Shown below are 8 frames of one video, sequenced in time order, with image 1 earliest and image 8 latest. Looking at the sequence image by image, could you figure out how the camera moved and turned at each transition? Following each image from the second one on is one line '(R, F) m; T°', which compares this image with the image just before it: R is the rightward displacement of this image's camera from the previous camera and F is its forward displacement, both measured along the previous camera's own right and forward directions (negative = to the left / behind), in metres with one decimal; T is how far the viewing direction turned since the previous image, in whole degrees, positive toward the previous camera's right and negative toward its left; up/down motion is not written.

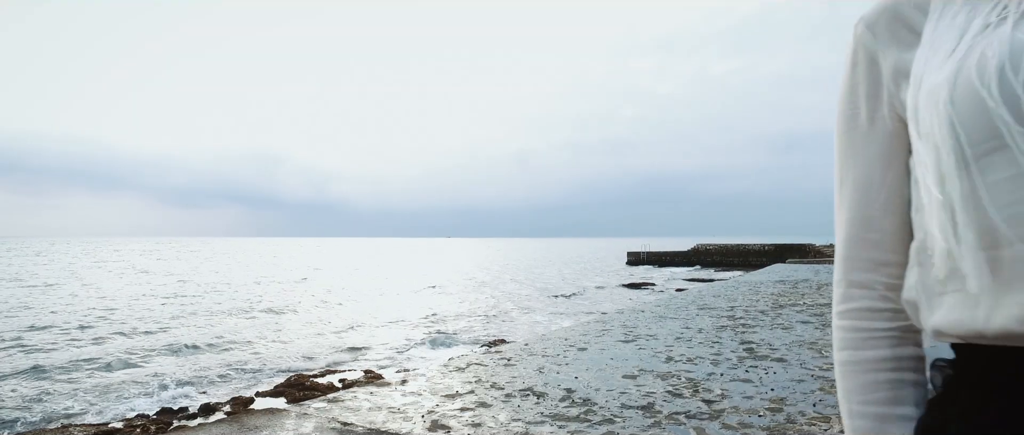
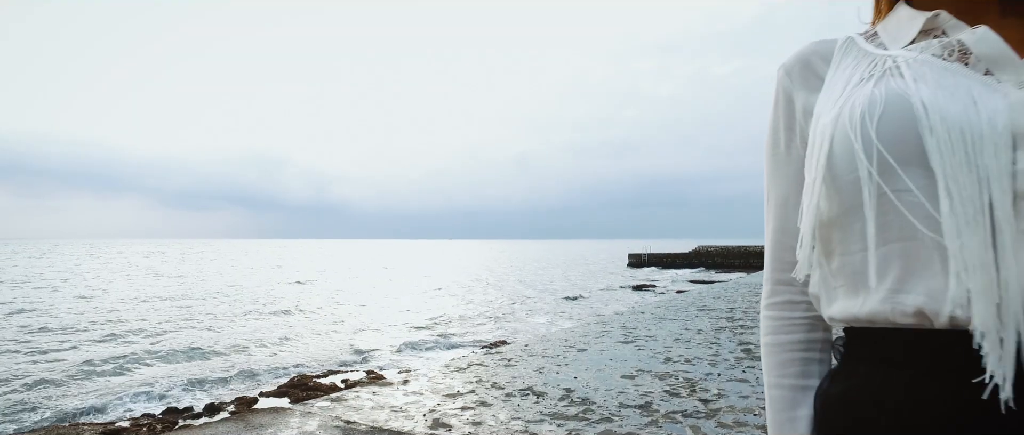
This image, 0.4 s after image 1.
(0.0, -0.2) m; 0°
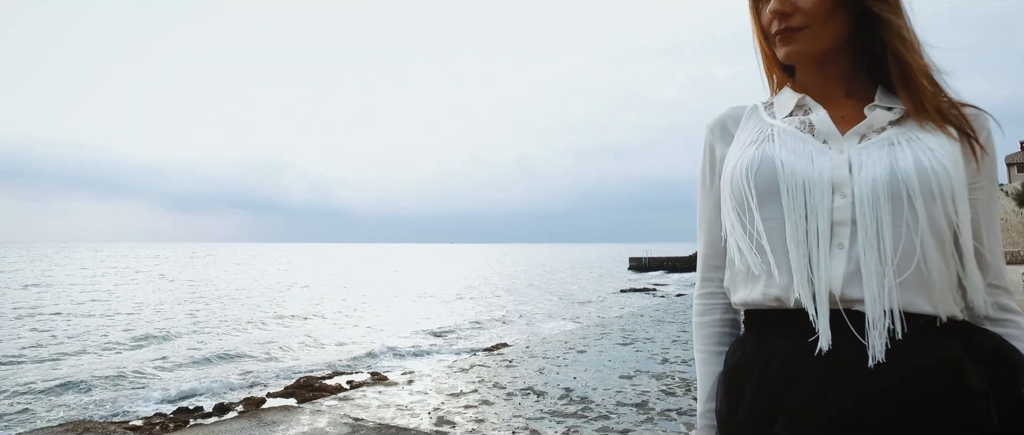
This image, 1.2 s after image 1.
(0.0, -0.3) m; 0°
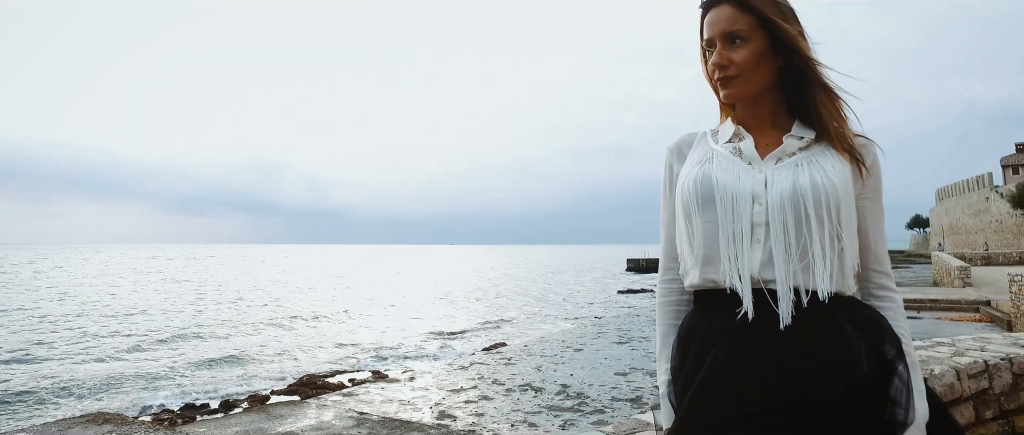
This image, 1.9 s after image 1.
(0.0, -0.3) m; 0°
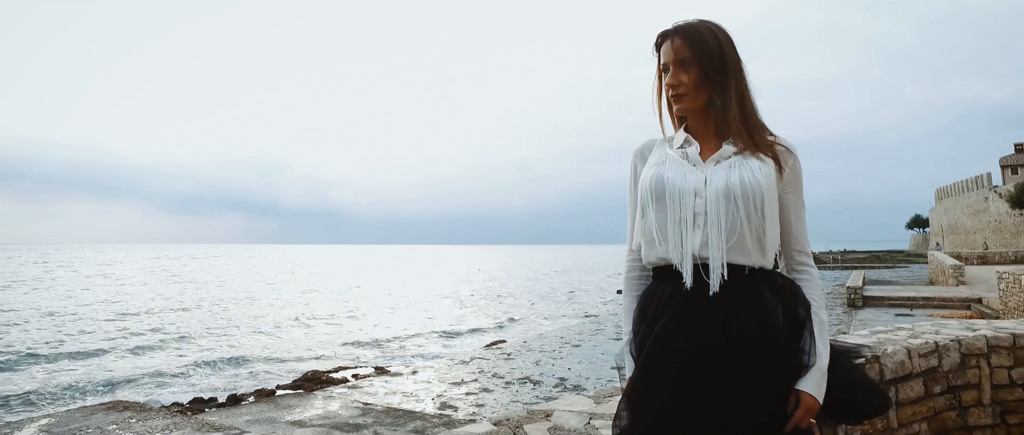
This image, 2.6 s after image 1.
(0.0, -0.3) m; 0°
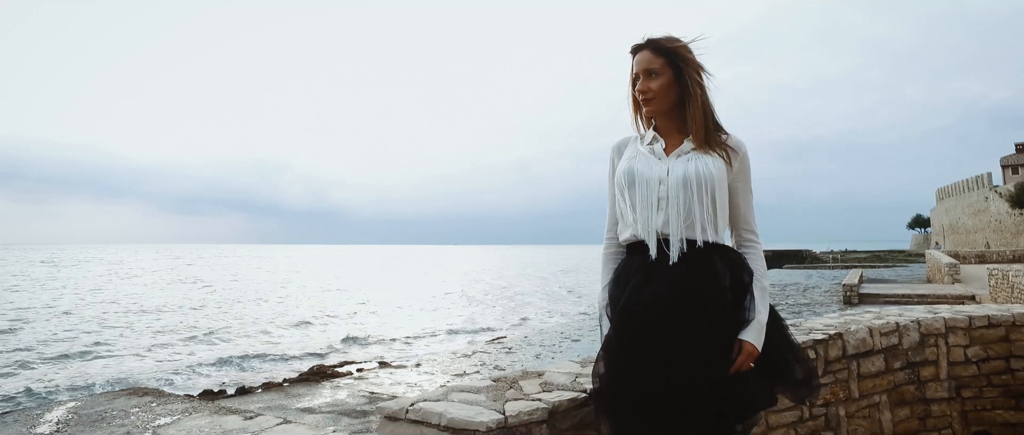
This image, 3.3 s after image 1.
(0.0, -0.3) m; 0°
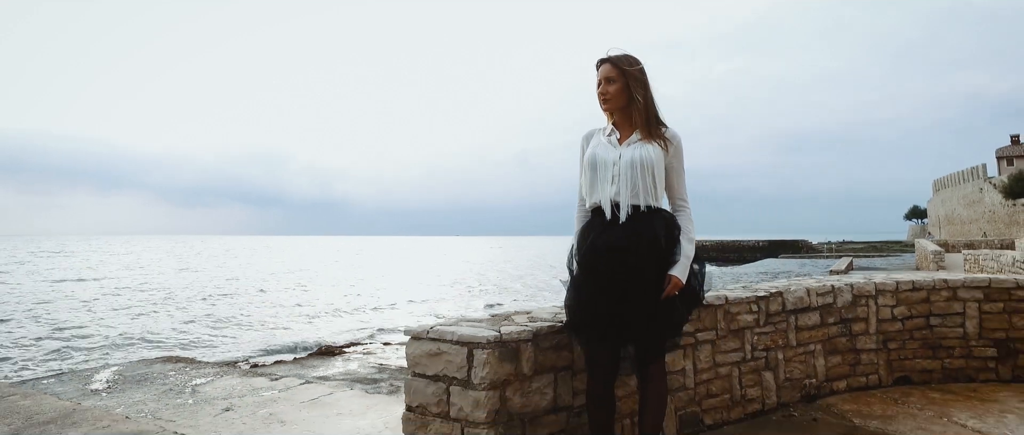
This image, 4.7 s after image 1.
(0.0, -0.6) m; 0°
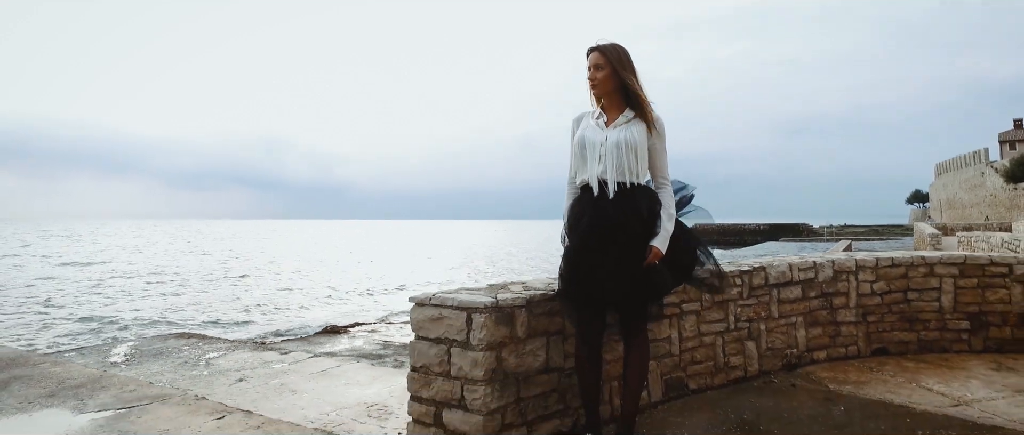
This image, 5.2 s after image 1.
(0.0, -0.2) m; 0°
